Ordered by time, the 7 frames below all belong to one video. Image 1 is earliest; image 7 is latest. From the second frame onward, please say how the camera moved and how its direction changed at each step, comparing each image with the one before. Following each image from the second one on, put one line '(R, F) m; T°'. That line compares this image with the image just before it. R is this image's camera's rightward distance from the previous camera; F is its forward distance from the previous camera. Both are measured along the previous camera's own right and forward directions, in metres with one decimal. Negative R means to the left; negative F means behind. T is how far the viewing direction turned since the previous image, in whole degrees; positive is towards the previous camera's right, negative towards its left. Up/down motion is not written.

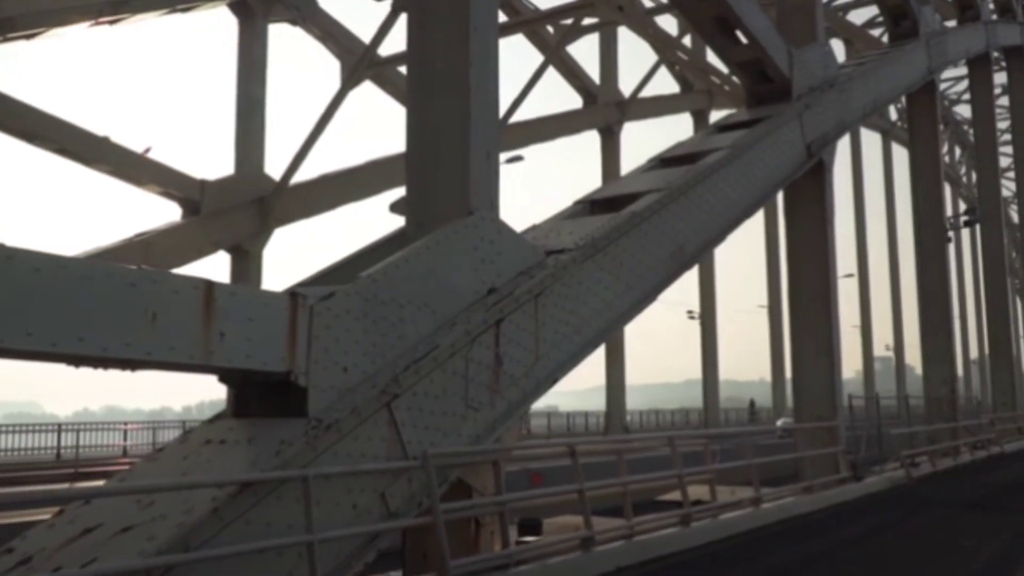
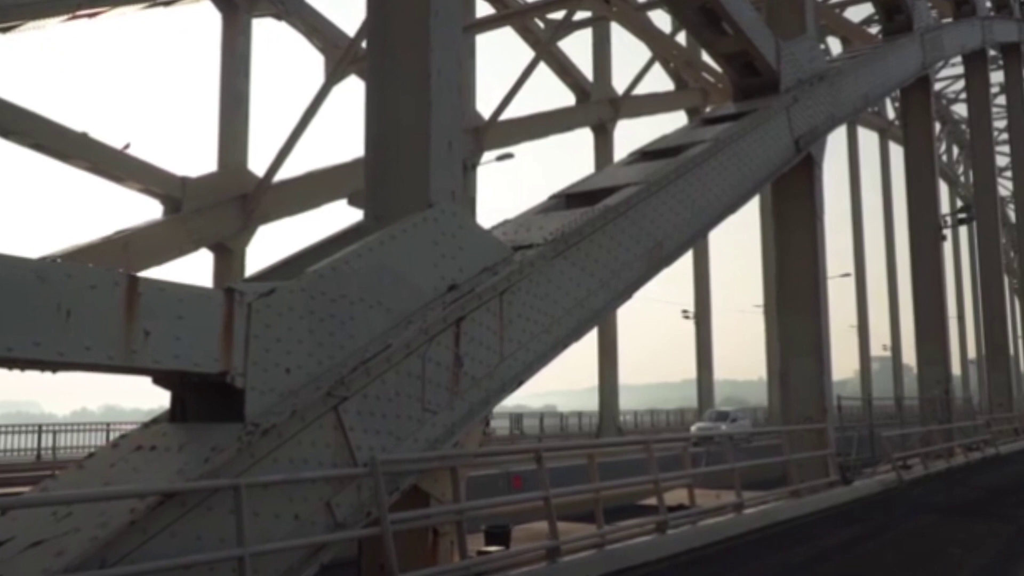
(+0.2, +0.4) m; 0°
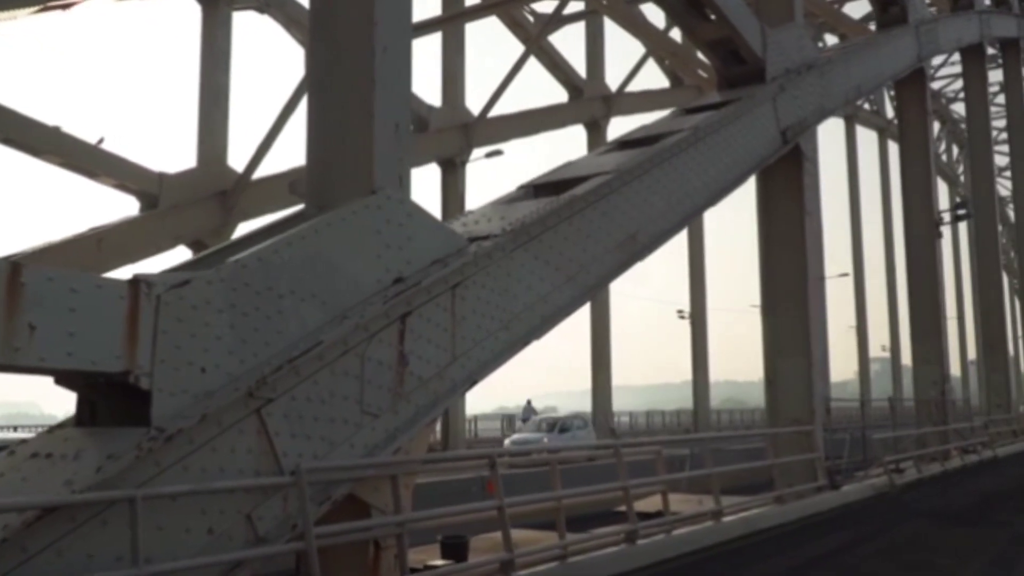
(+0.3, +0.5) m; 0°
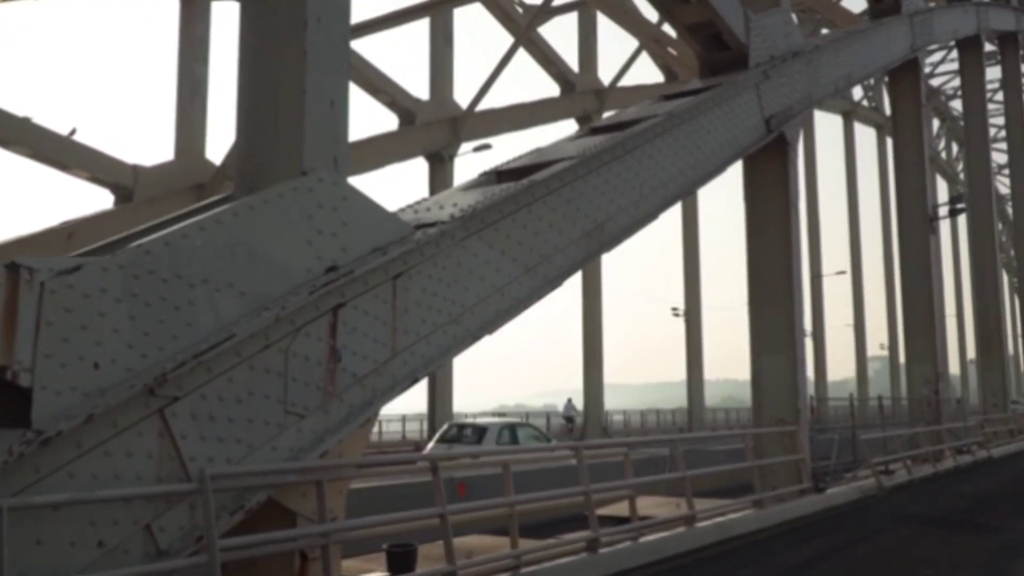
(+0.3, +0.5) m; 0°
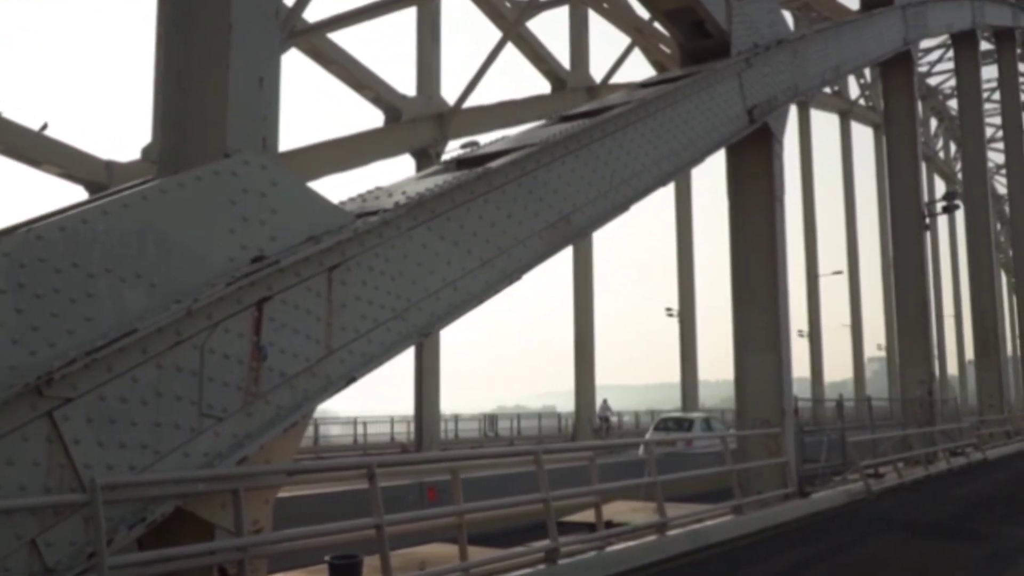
(+0.3, +0.5) m; 0°
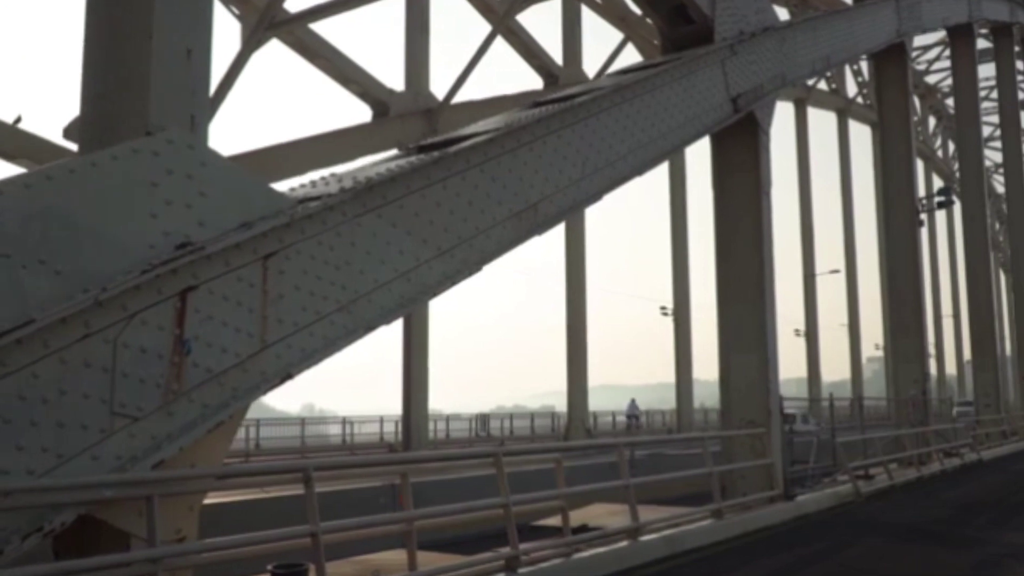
(+0.2, +0.4) m; 0°
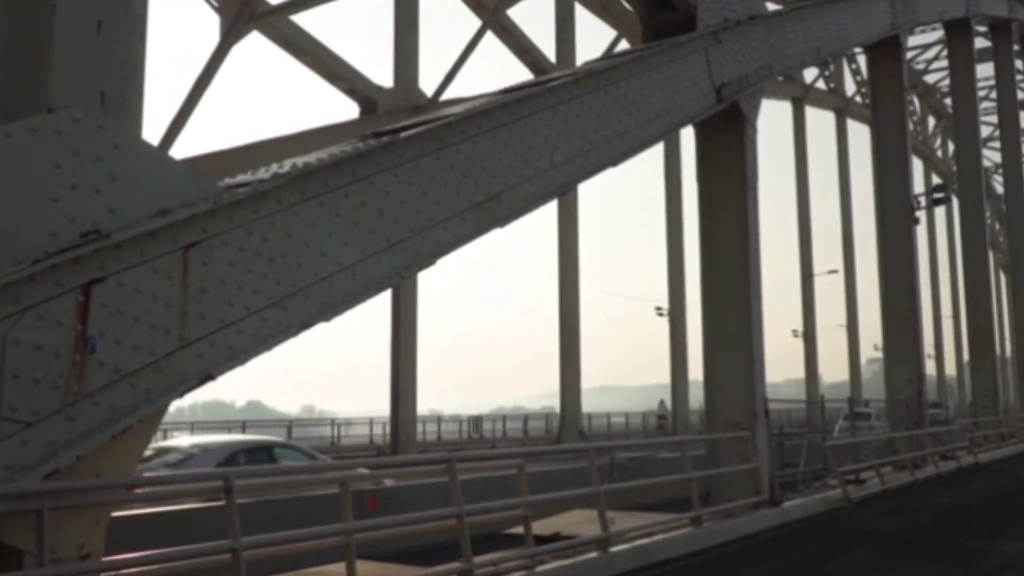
(+0.2, +0.4) m; 0°
